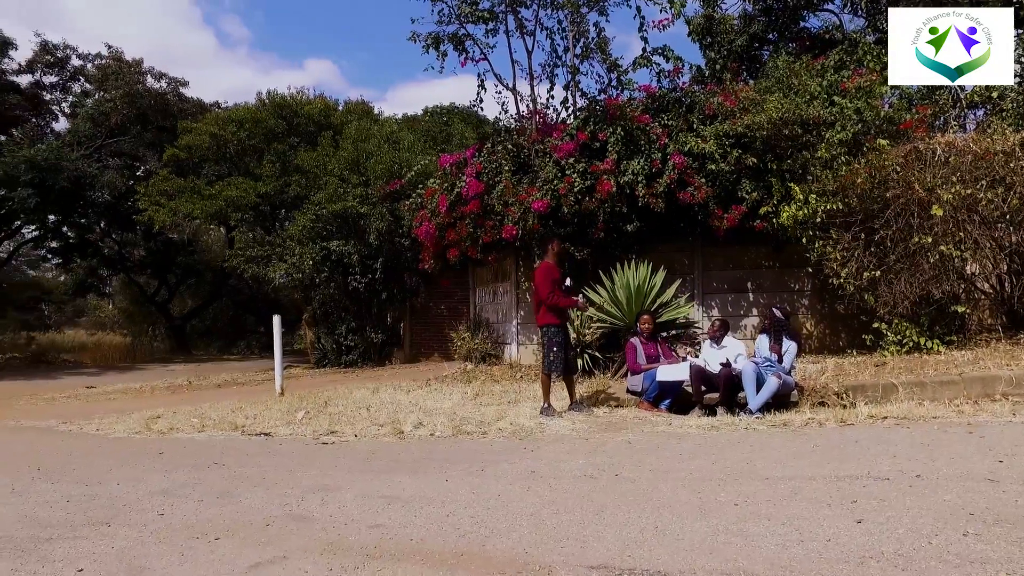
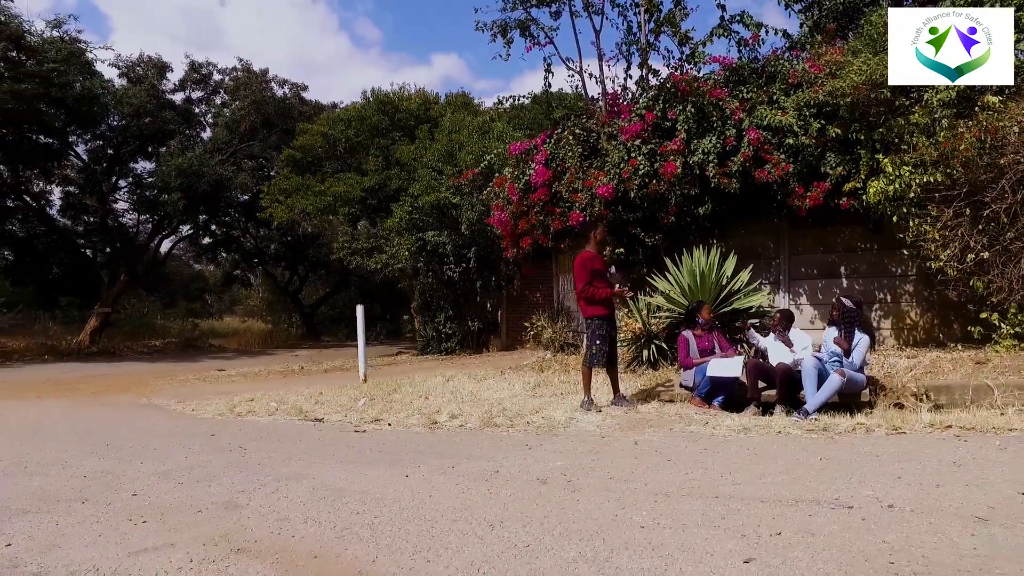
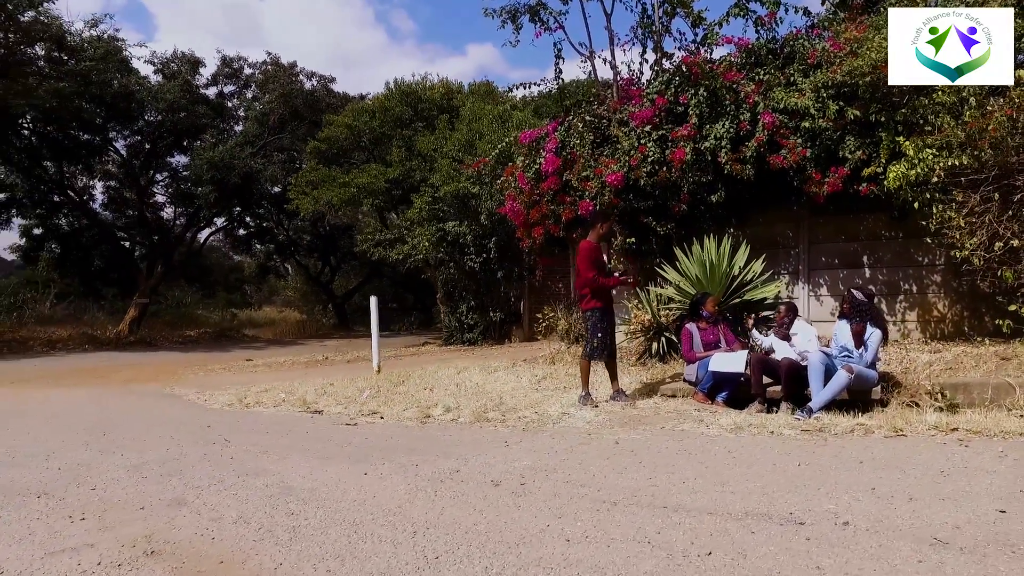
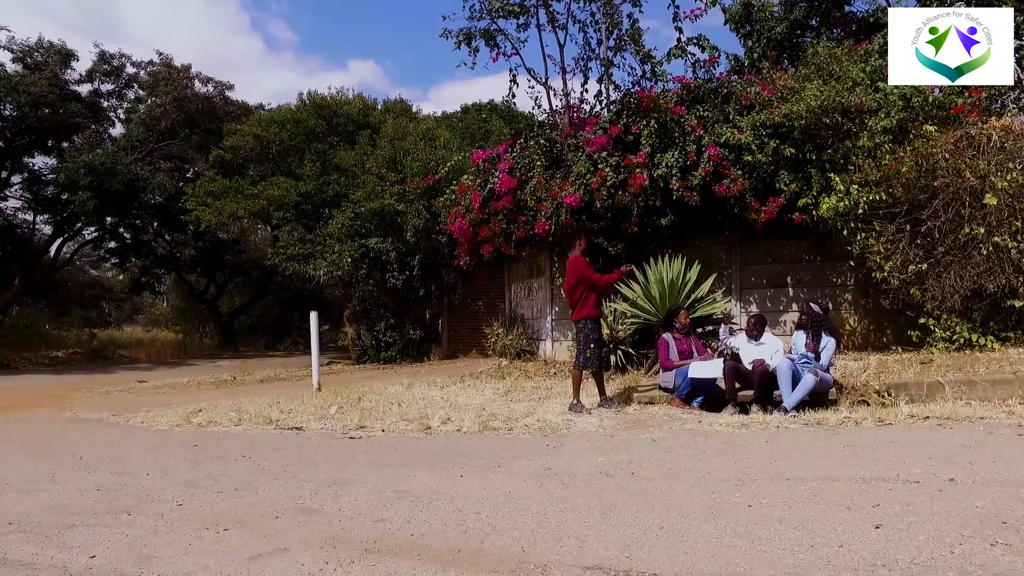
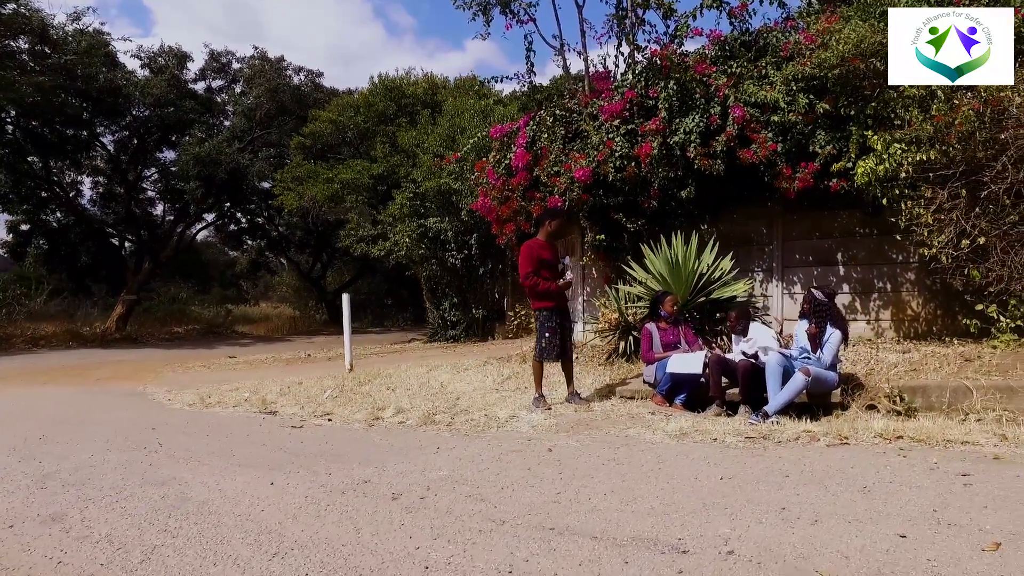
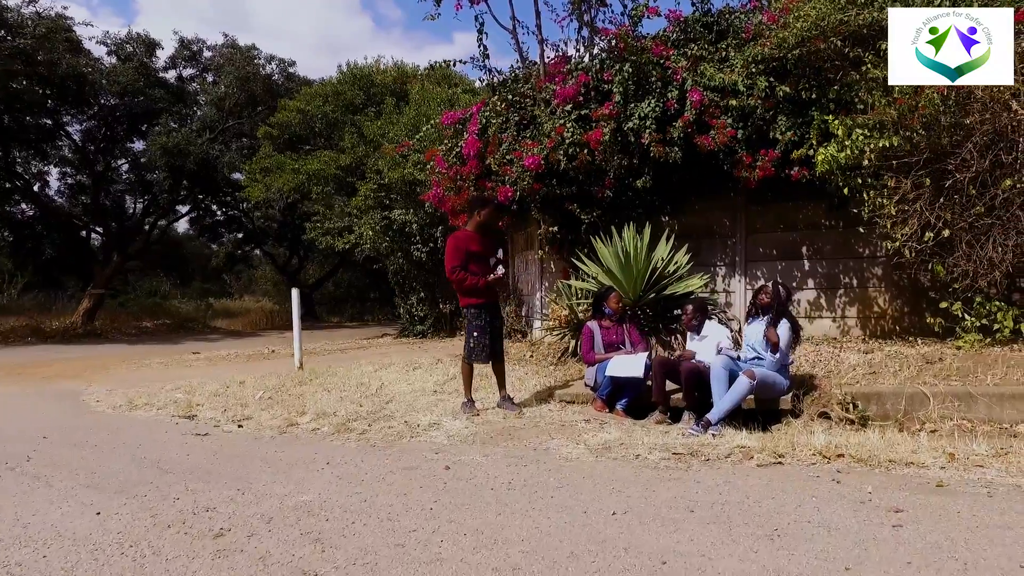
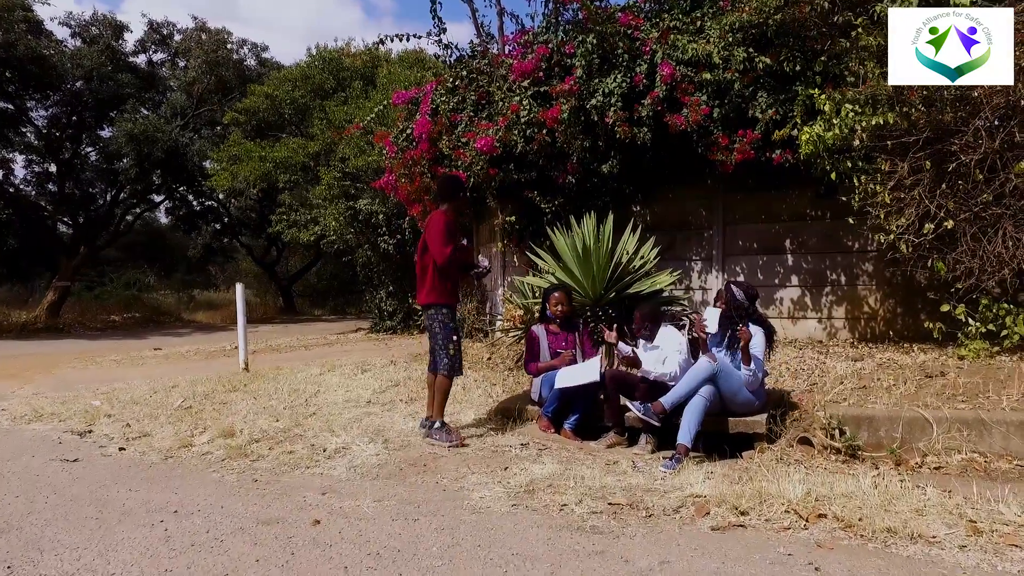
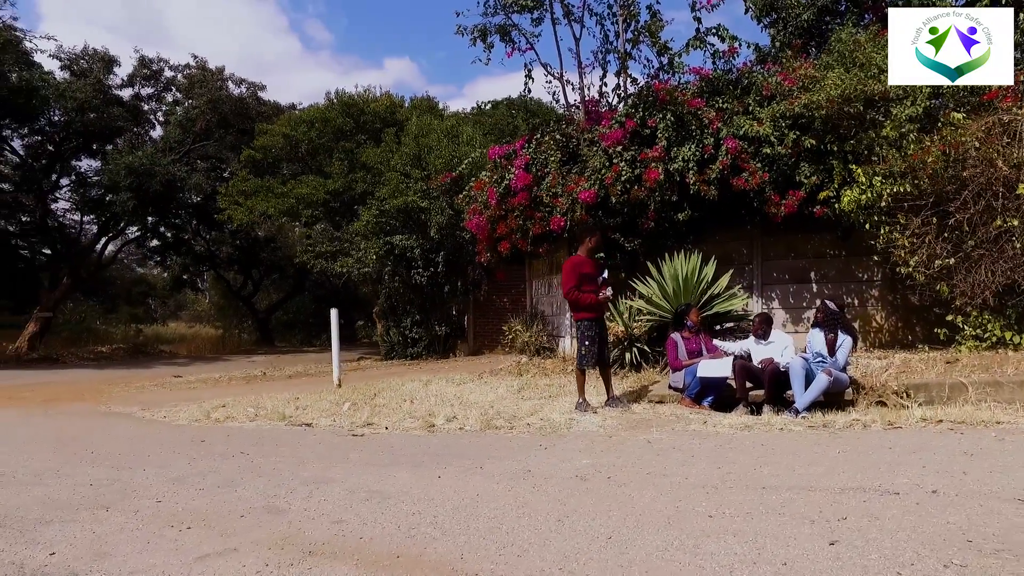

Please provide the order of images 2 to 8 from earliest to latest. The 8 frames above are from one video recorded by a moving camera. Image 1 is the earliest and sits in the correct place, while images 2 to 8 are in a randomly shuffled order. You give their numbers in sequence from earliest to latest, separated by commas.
4, 8, 2, 3, 5, 6, 7
